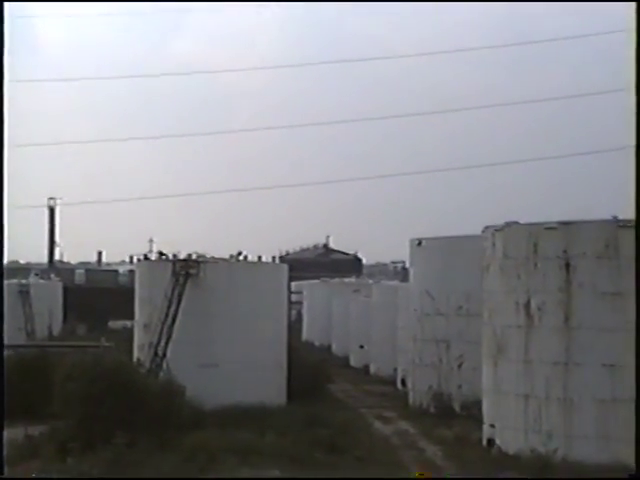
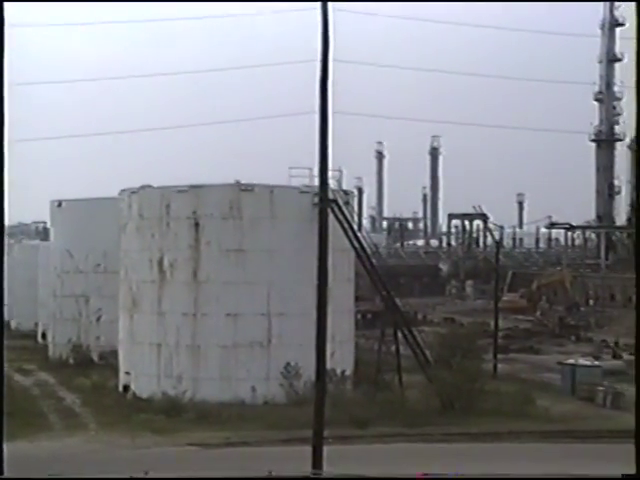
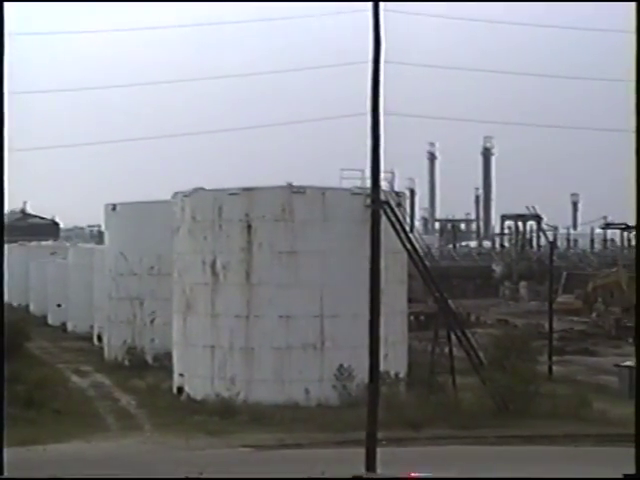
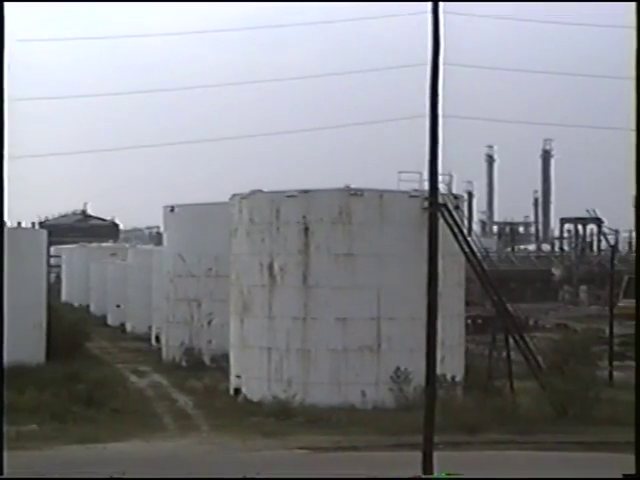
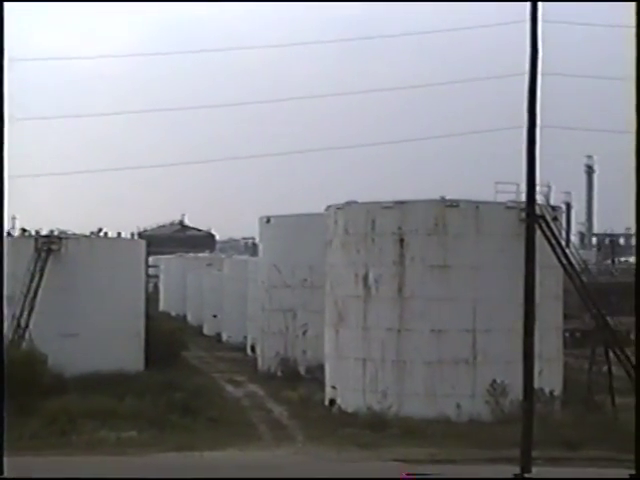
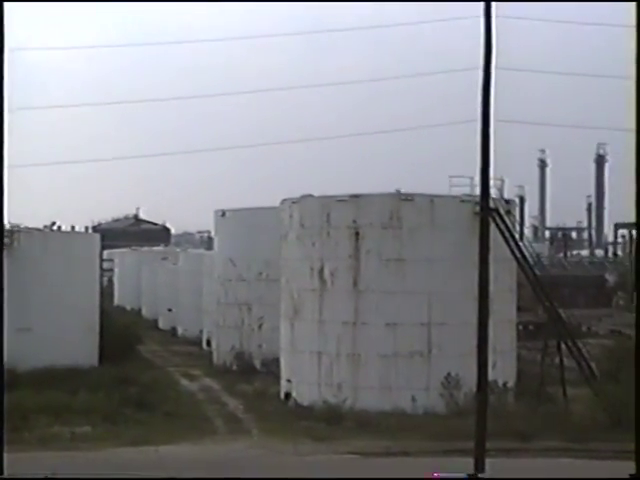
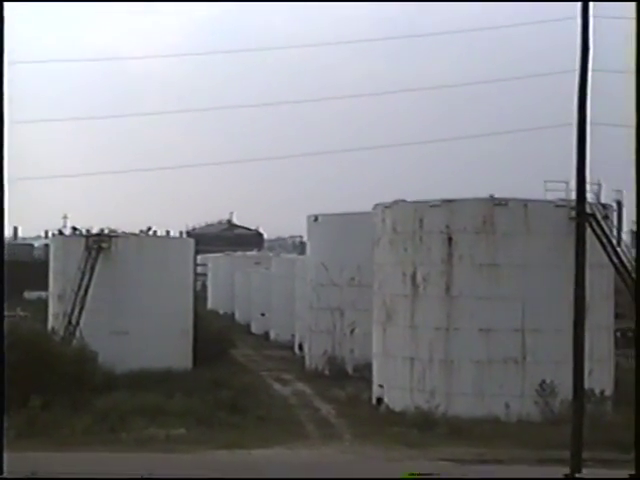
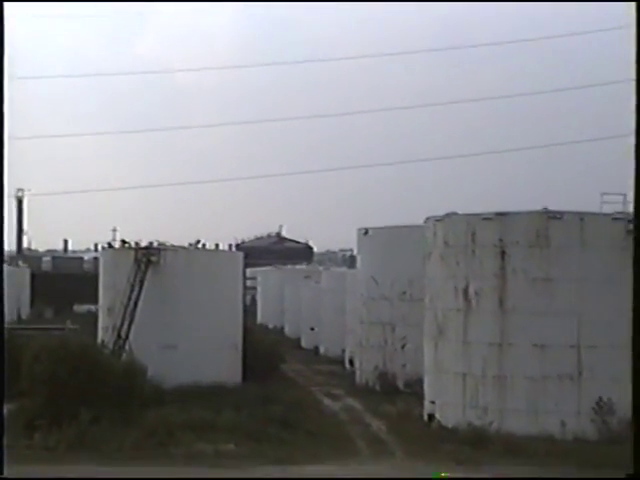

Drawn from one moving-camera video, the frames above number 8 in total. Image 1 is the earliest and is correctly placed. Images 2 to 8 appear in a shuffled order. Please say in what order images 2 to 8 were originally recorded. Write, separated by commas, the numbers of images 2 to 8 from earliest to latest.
8, 7, 5, 6, 4, 3, 2
